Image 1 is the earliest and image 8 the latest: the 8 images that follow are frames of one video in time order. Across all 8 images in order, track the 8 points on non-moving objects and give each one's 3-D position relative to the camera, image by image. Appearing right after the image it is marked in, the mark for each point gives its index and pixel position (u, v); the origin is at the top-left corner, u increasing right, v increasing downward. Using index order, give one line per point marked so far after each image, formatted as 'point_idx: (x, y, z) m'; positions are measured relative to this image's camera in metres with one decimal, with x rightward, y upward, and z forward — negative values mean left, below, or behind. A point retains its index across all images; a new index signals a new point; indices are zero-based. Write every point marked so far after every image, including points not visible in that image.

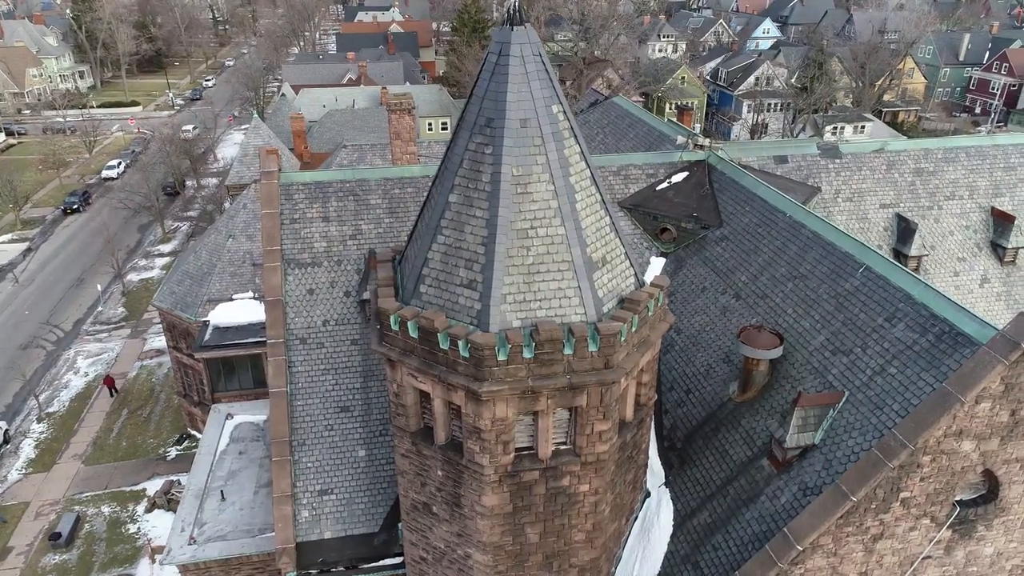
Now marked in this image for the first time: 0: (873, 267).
0: (+5.8, +0.3, +11.5) m
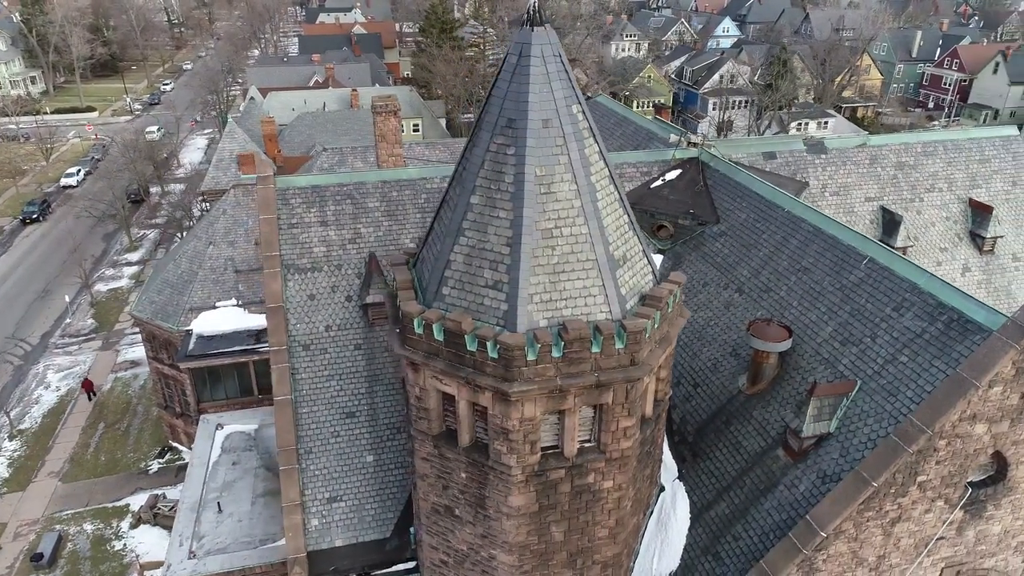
0: (+6.0, +0.5, +11.8) m
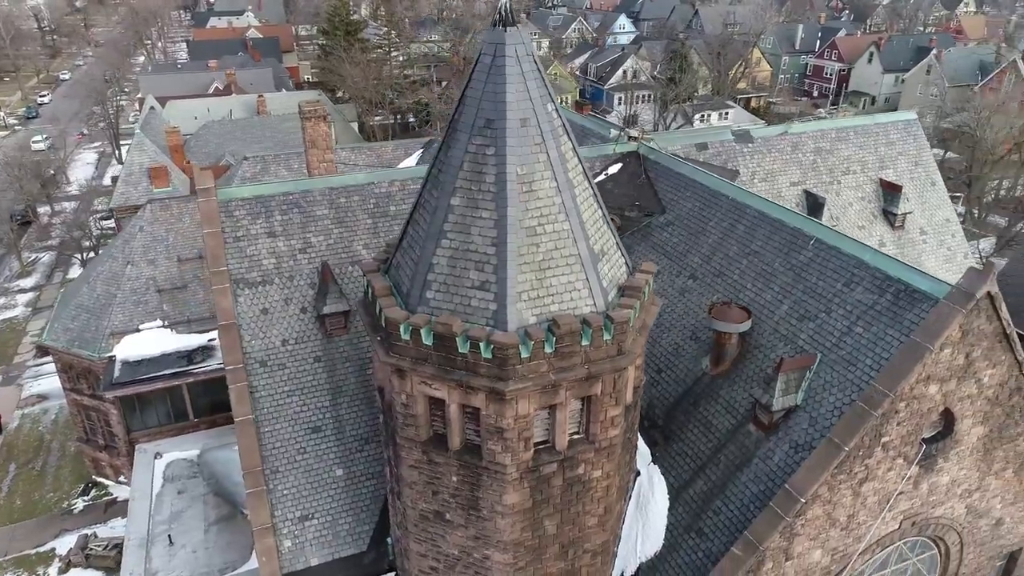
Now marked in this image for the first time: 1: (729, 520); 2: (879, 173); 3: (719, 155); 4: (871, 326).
0: (+5.5, +0.9, +12.6) m
1: (+3.4, -3.6, +11.1) m
2: (+10.1, +3.2, +19.7) m
3: (+5.4, +3.4, +18.5) m
4: (+5.5, -0.6, +10.9) m
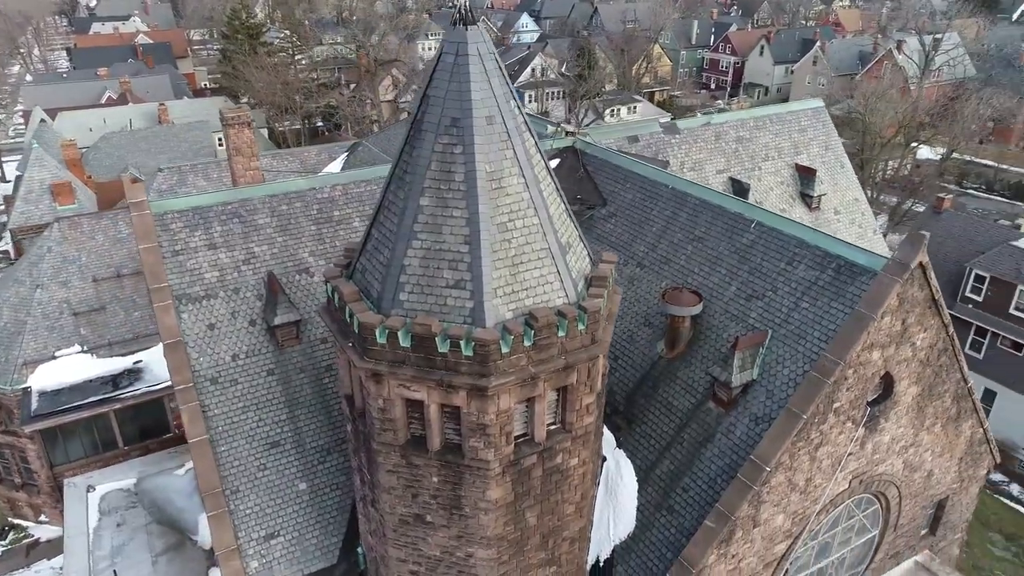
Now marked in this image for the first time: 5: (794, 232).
0: (+4.6, +1.2, +13.3) m
1: (+3.0, -3.3, +11.5) m
2: (+8.3, +3.8, +20.9) m
3: (+3.7, +3.8, +19.1) m
4: (+5.0, -0.2, +11.7) m
5: (+5.0, +1.0, +12.7) m
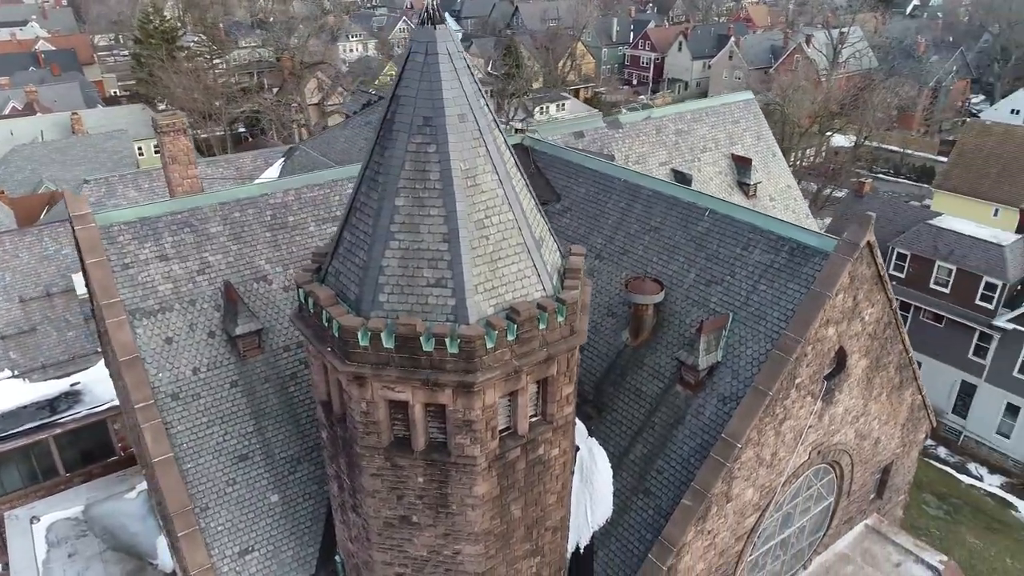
0: (+3.9, +1.5, +13.8) m
1: (+2.7, -3.1, +11.9) m
2: (+6.6, +4.2, +21.8) m
3: (+2.2, +4.0, +19.5) m
4: (+4.5, +0.1, +12.2) m
5: (+4.3, +1.3, +13.2) m
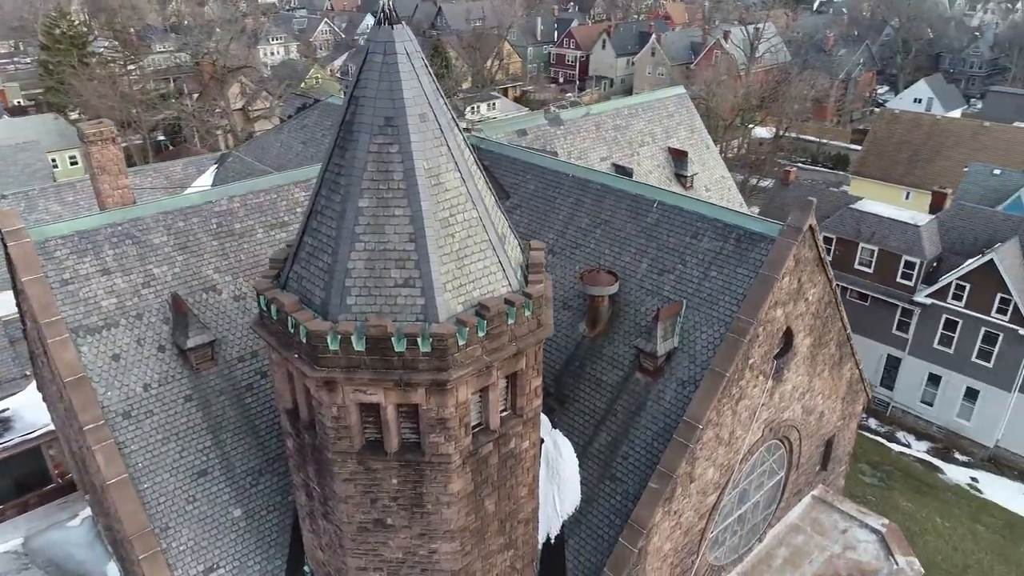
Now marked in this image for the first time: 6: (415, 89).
0: (+3.0, +1.7, +14.2) m
1: (+2.2, -3.0, +12.3) m
2: (+4.8, +4.5, +22.4) m
3: (+0.7, +4.1, +19.8) m
4: (+3.8, +0.3, +12.7) m
5: (+3.5, +1.5, +13.7) m
6: (-1.3, +2.6, +9.4) m
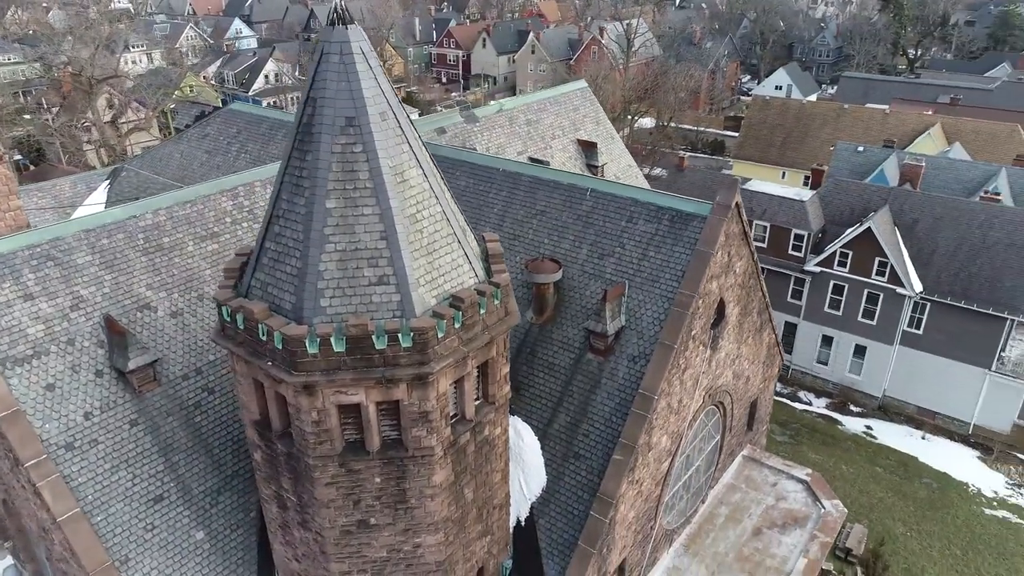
0: (+1.7, +2.1, +14.9) m
1: (+1.6, -2.7, +12.9) m
2: (+2.1, +5.0, +23.2) m
3: (-1.6, +4.2, +20.0) m
4: (+2.8, +0.8, +13.5) m
5: (+2.3, +1.9, +14.4) m
6: (-1.8, +2.7, +9.5) m
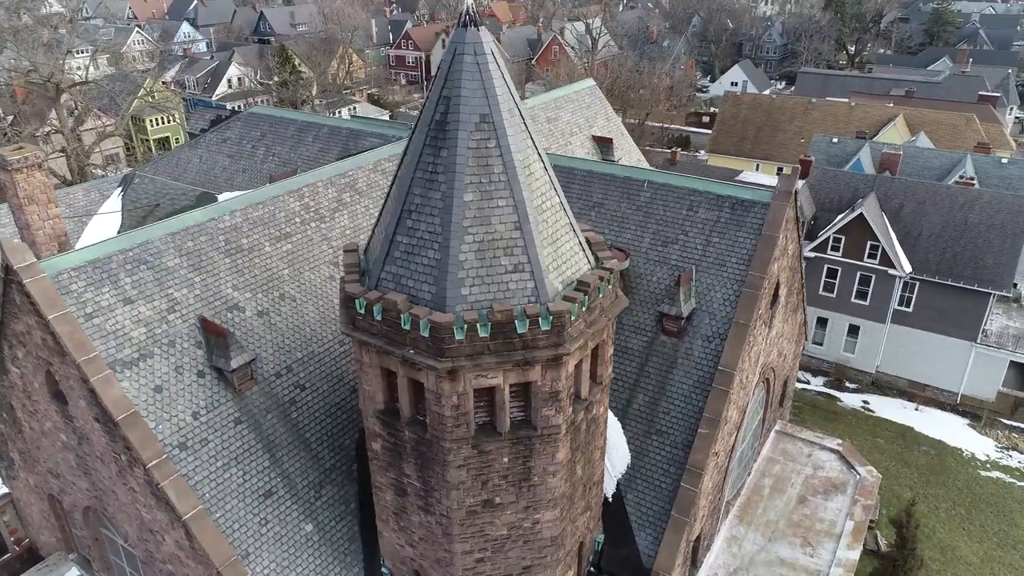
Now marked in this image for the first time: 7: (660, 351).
0: (+3.0, +2.3, +15.7) m
1: (+3.2, -2.4, +13.6) m
2: (+2.6, +5.2, +24.0) m
3: (-0.7, +4.4, +20.5) m
4: (+4.3, +1.1, +14.4) m
5: (+3.6, +2.2, +15.3) m
6: (-0.1, +2.8, +10.0) m
7: (+2.9, -1.3, +14.2) m
